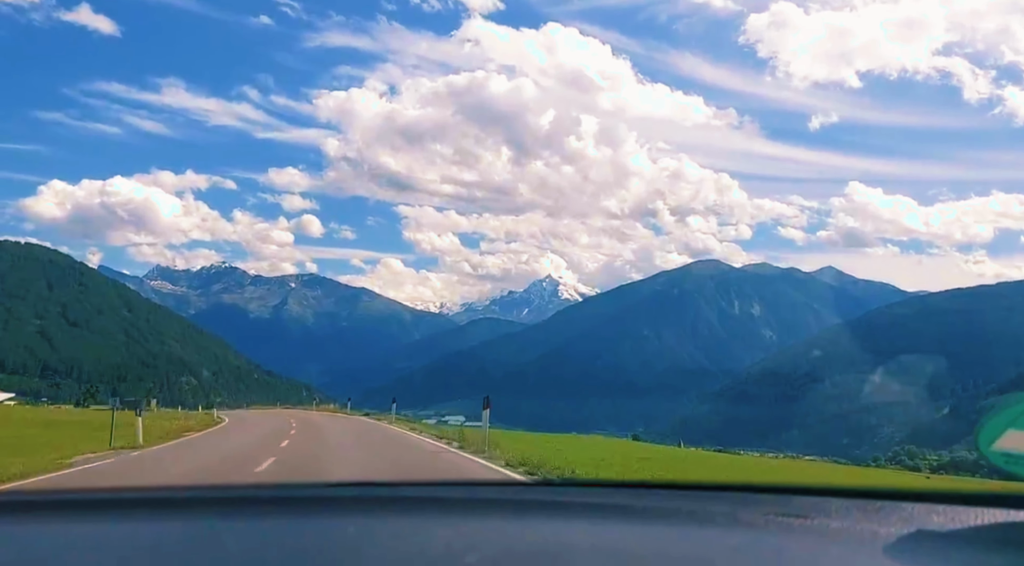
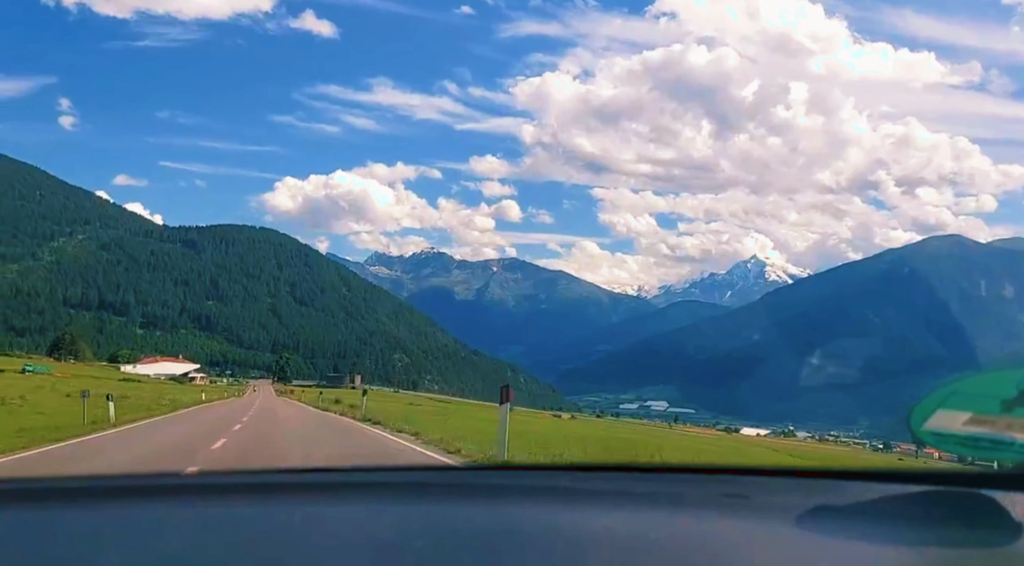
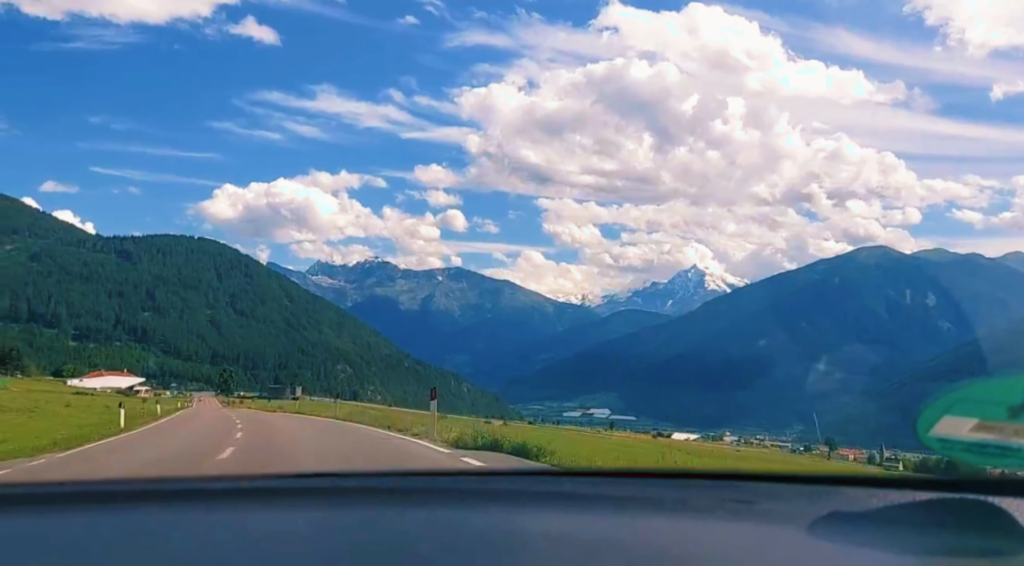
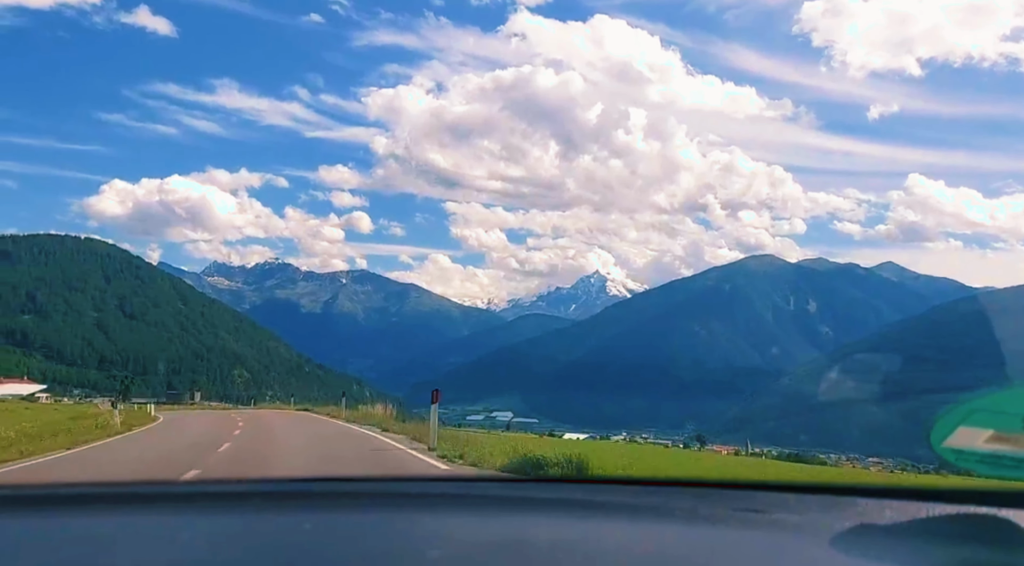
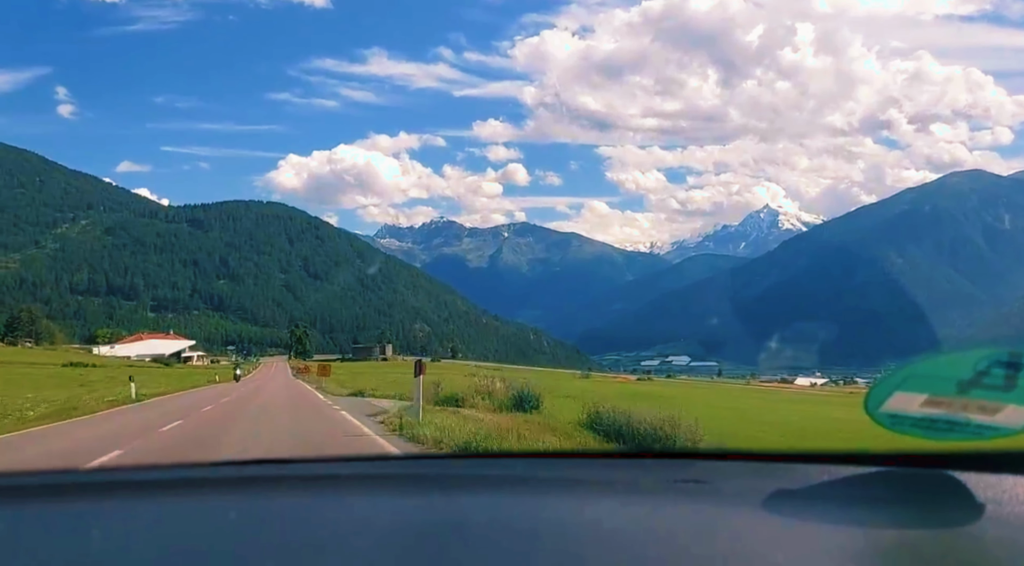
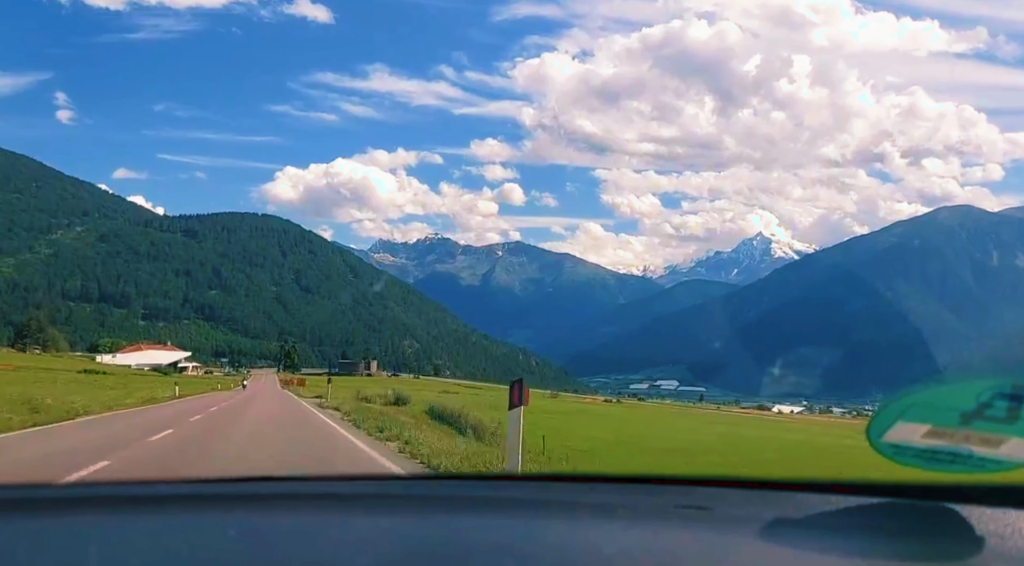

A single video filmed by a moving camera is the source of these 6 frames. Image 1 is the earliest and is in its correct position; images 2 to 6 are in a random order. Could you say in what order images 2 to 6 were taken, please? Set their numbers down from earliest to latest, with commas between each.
4, 3, 2, 6, 5
